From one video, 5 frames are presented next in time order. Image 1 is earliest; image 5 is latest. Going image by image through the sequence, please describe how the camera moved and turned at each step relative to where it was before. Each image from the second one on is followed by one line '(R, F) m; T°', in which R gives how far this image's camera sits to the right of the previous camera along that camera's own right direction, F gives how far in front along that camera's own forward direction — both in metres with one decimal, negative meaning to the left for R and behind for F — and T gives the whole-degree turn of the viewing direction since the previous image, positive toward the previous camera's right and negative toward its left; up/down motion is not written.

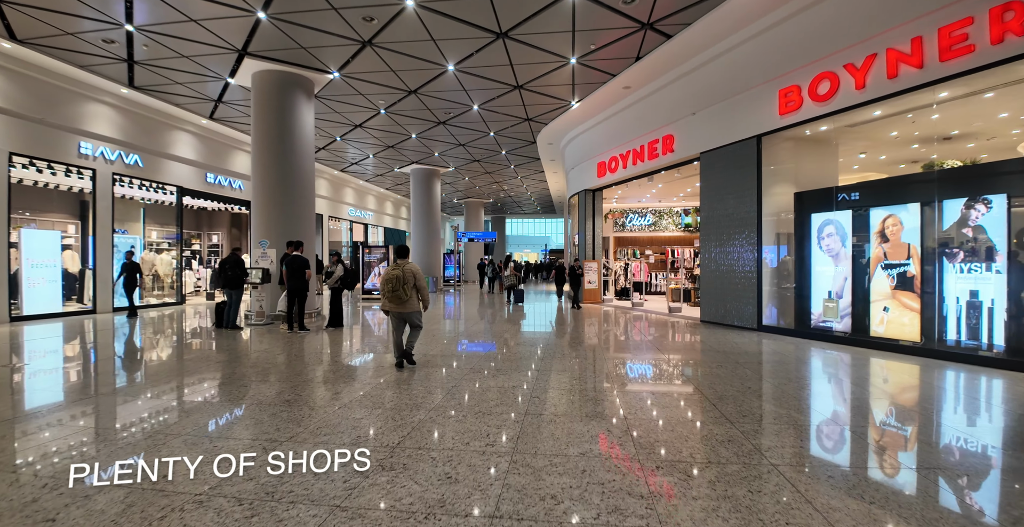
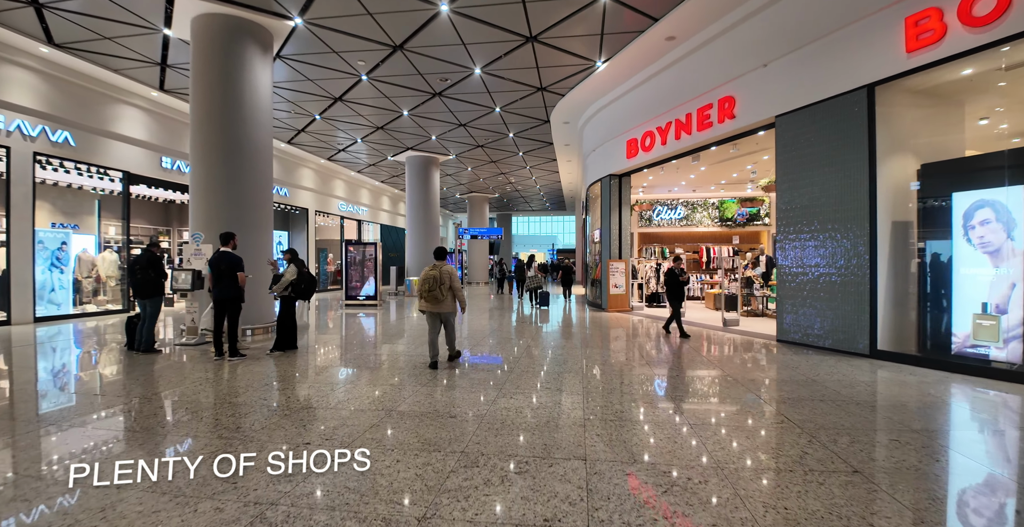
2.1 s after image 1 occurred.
(-0.1, +2.0) m; -1°
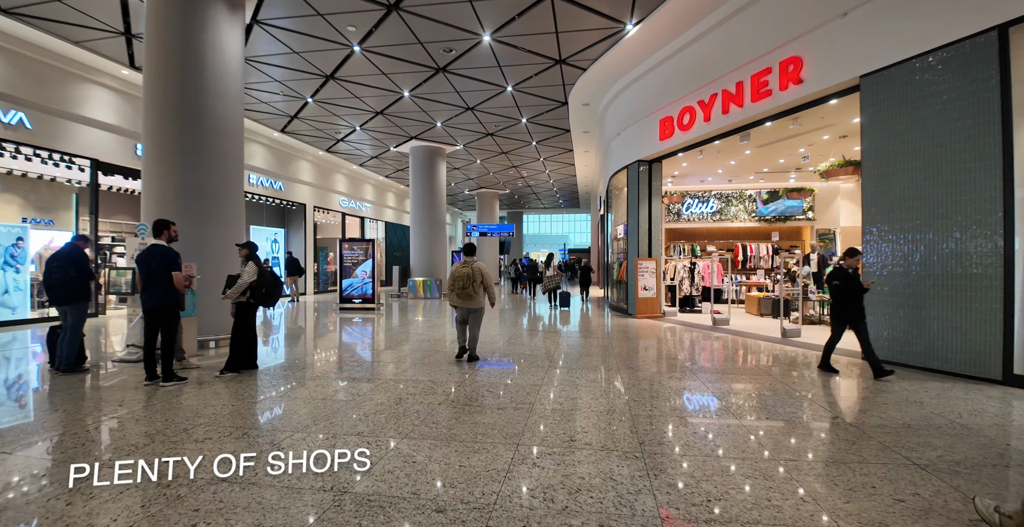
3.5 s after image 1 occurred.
(-0.1, +1.2) m; -1°
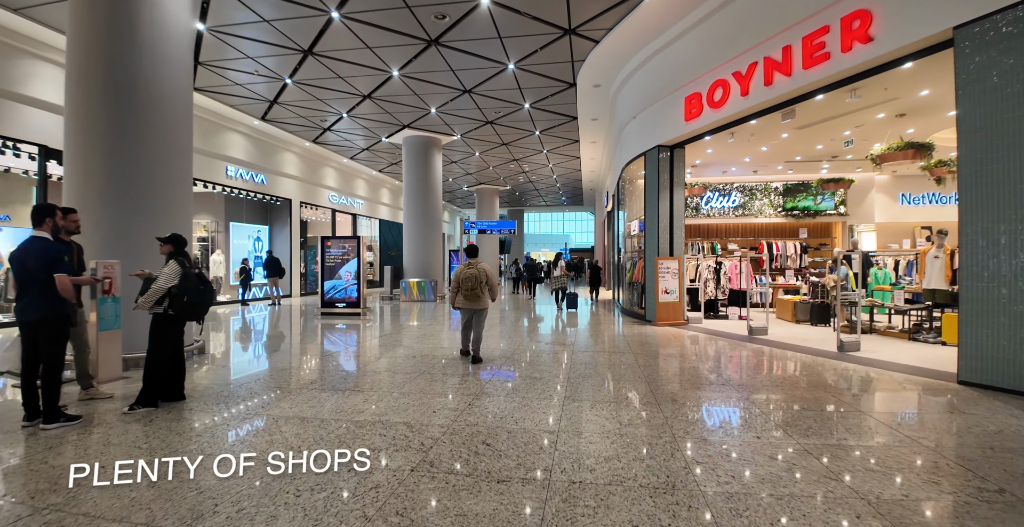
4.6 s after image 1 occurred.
(0.0, +1.0) m; 0°
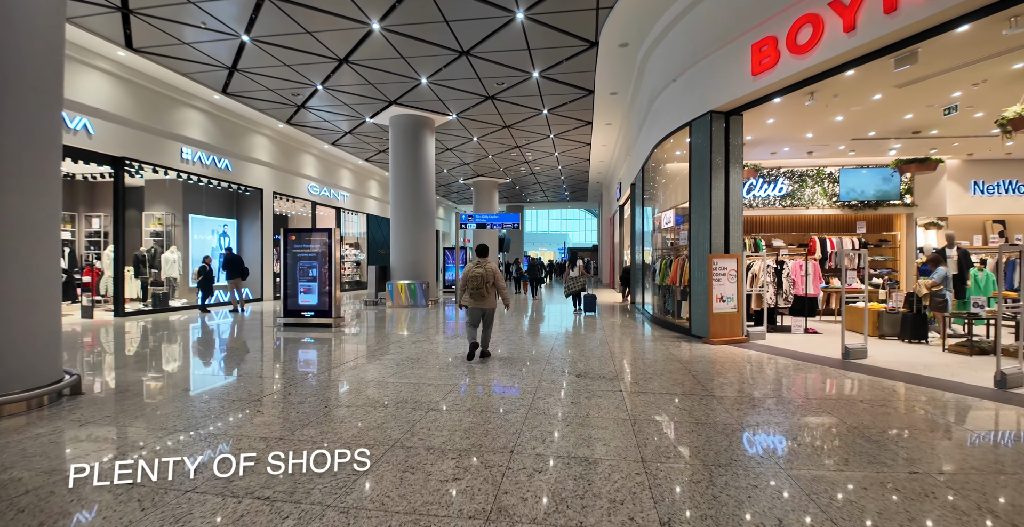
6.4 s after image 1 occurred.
(-0.2, +1.6) m; +1°
